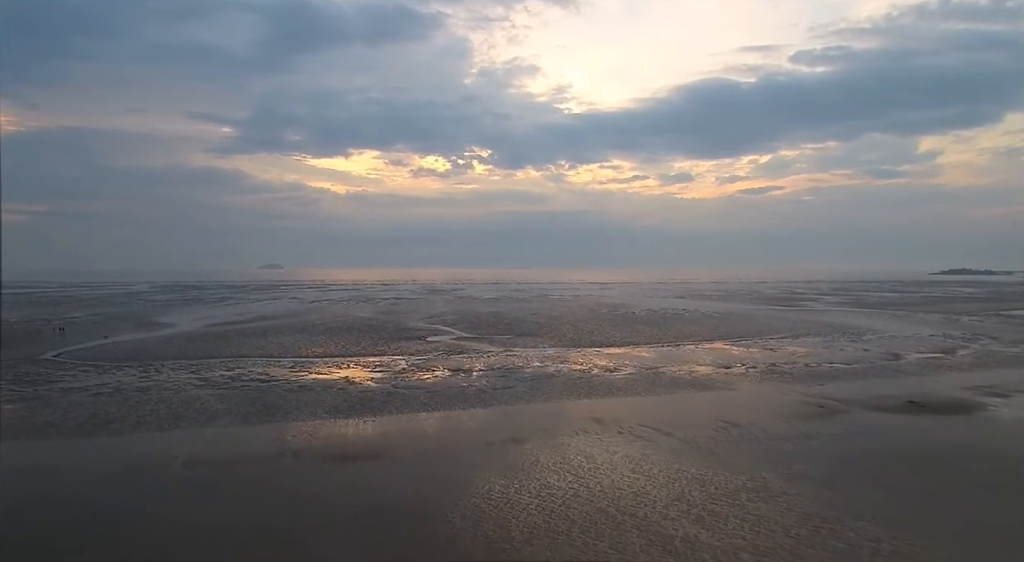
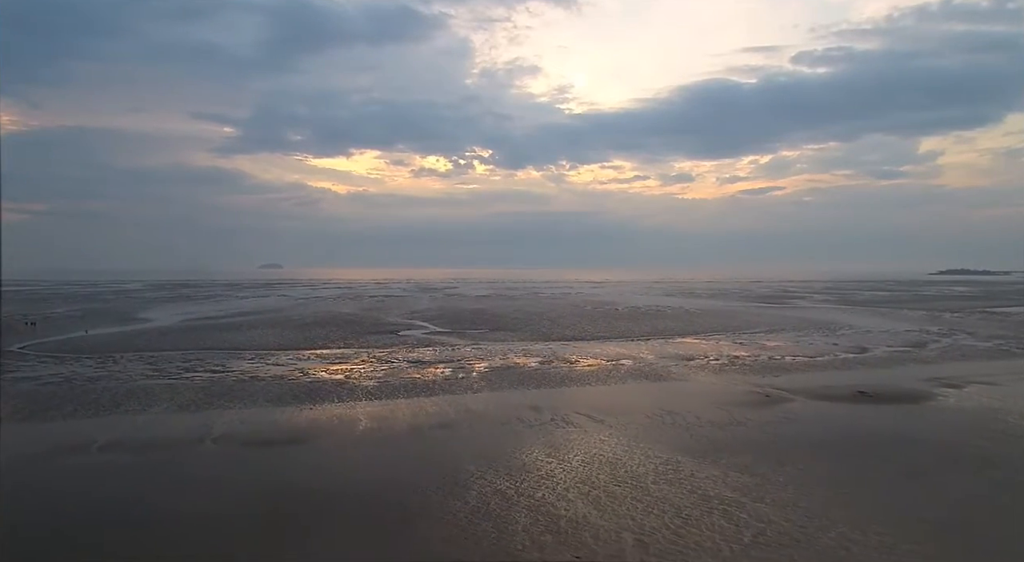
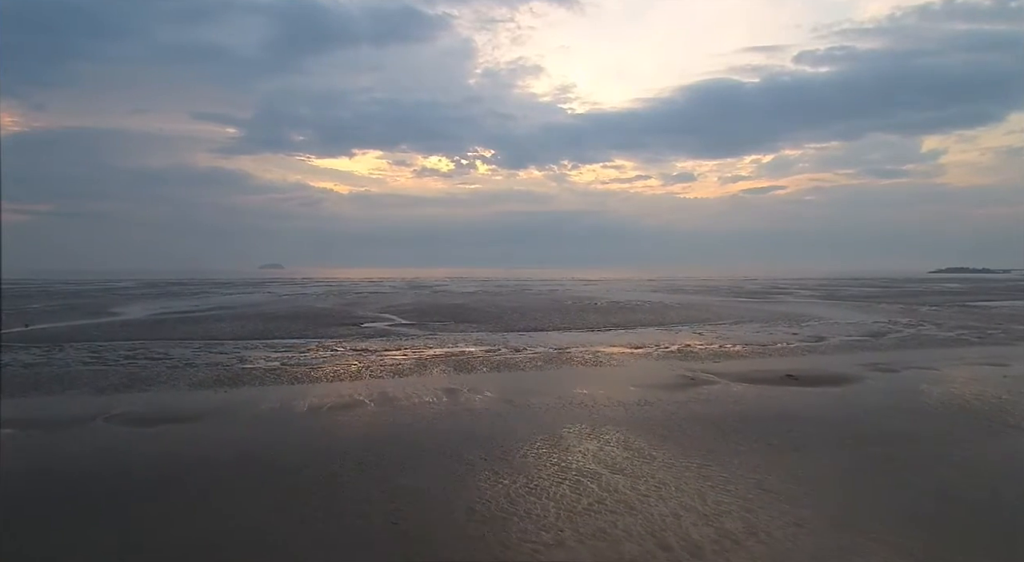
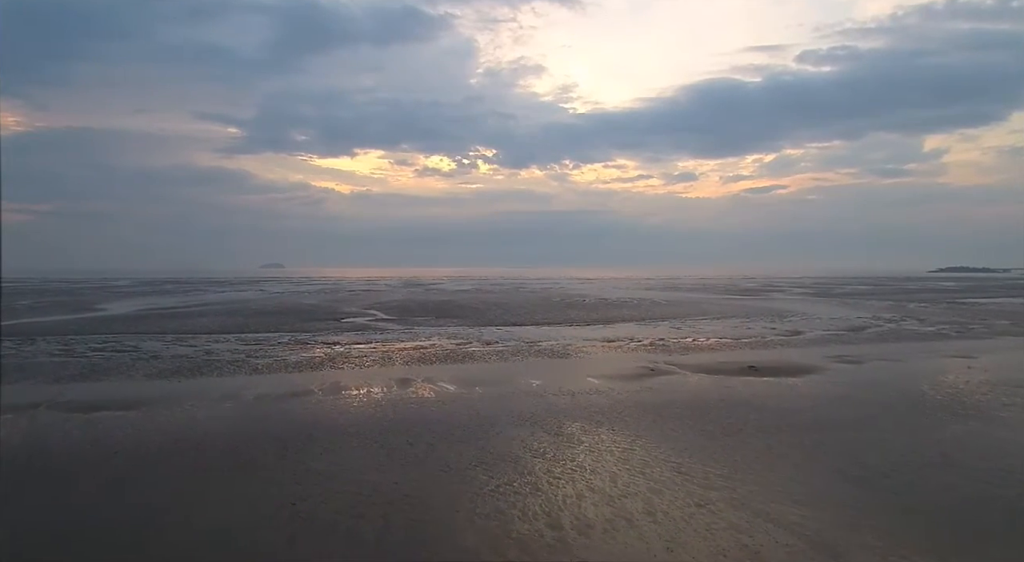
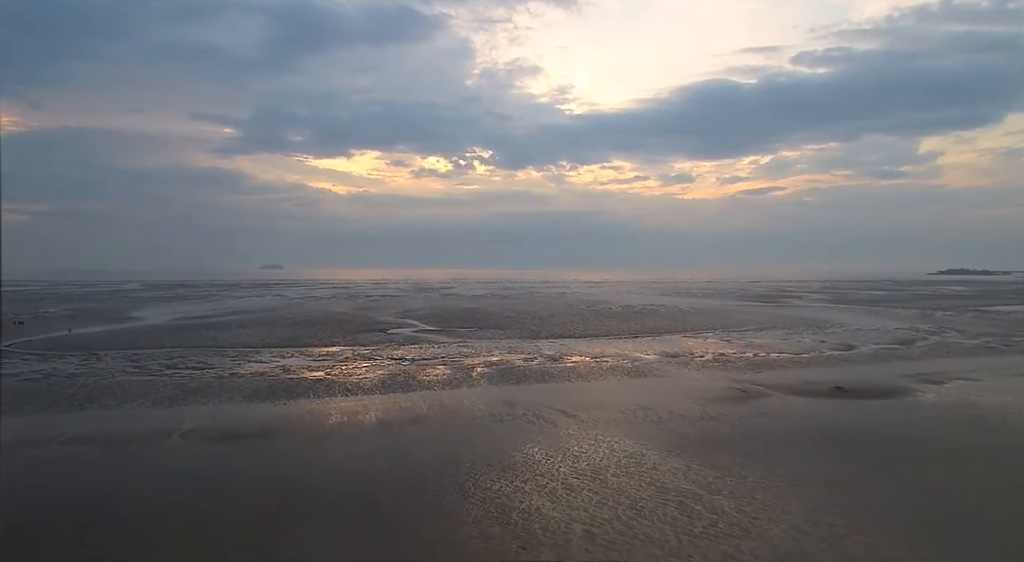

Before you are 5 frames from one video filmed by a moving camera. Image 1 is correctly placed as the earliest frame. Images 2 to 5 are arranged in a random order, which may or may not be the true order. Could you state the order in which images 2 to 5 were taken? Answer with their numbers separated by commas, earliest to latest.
2, 5, 3, 4
